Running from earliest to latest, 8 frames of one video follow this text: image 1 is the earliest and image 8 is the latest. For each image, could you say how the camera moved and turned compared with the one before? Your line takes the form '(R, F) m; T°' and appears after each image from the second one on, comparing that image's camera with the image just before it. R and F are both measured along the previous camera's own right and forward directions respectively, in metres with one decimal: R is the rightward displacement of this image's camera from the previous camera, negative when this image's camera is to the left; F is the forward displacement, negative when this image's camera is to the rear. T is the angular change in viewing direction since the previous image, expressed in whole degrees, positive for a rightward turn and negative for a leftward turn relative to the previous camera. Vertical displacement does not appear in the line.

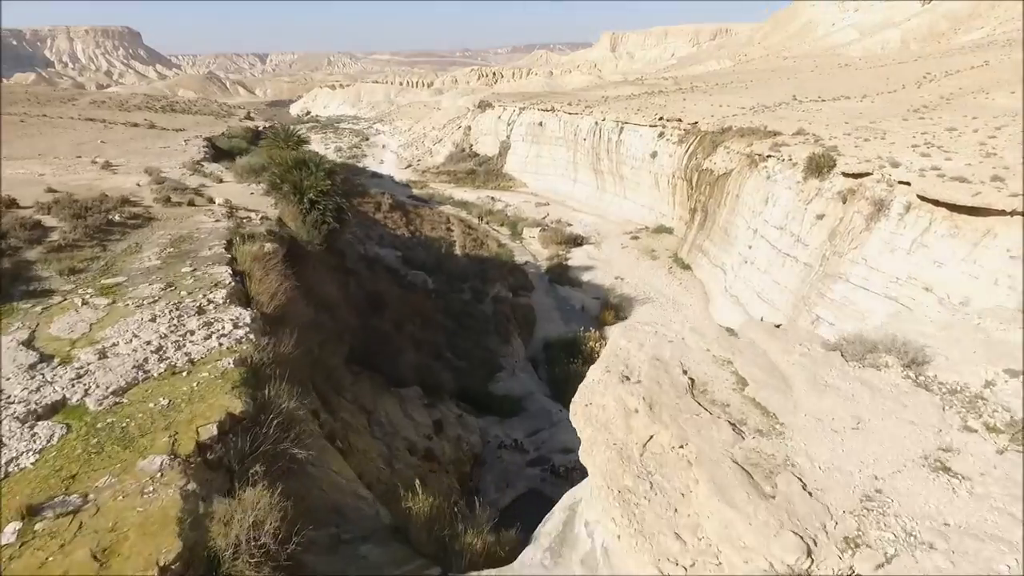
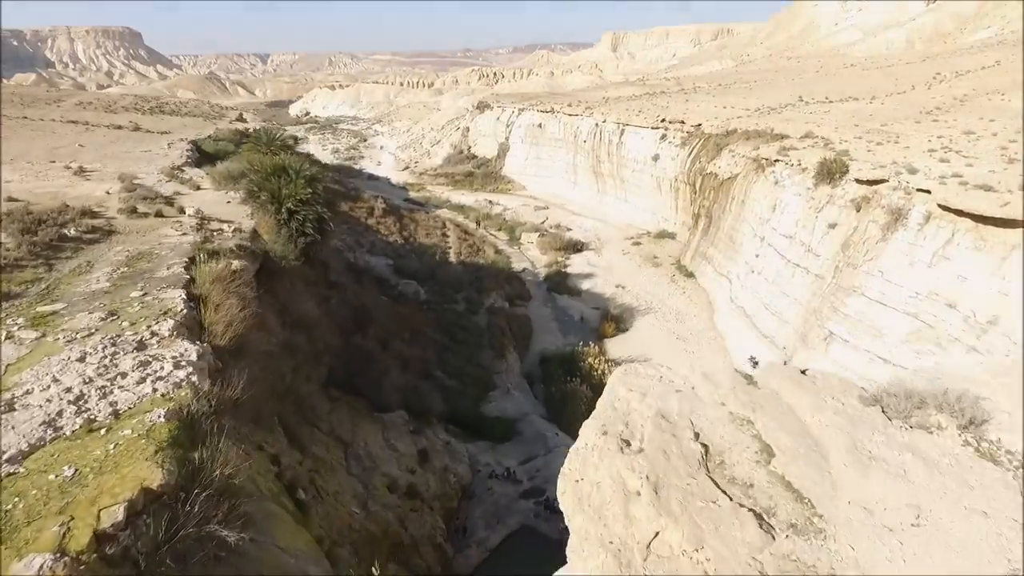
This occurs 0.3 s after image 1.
(+0.1, +0.7) m; 0°
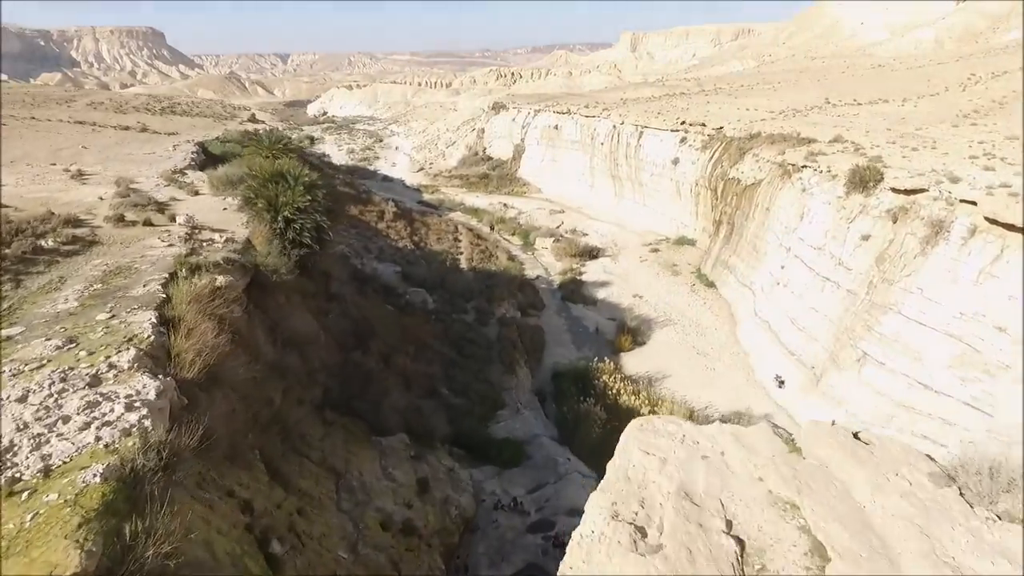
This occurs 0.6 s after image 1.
(+0.1, +0.7) m; -1°
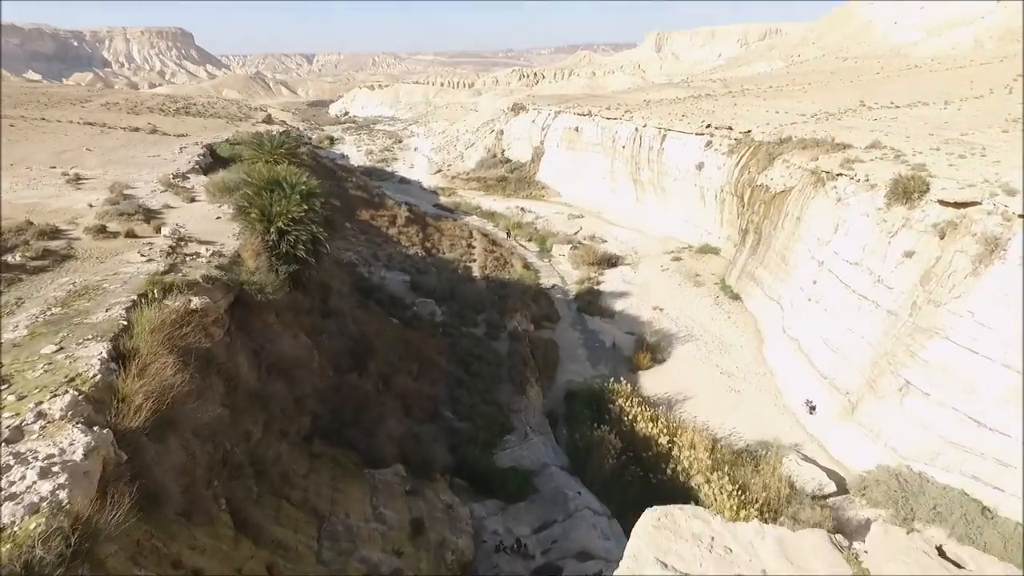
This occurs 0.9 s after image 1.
(+0.2, +0.8) m; -2°
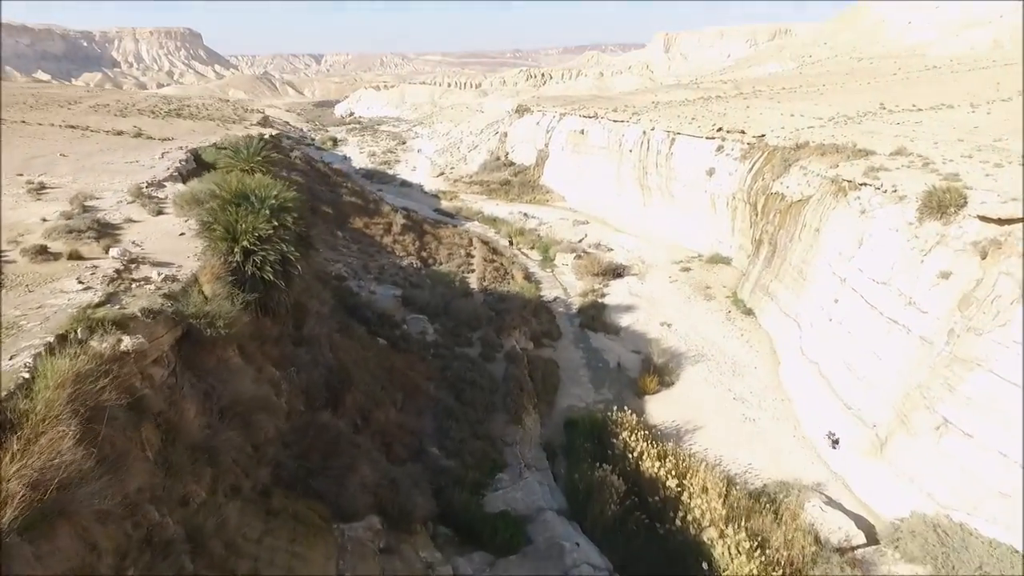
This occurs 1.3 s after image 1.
(+0.2, +1.0) m; -1°
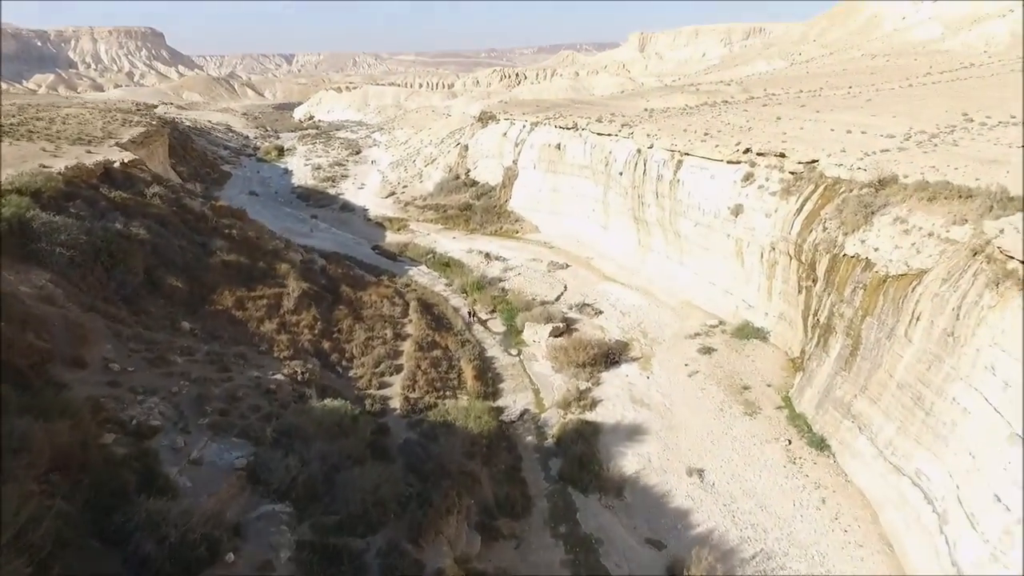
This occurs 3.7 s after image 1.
(+0.7, +6.4) m; +2°
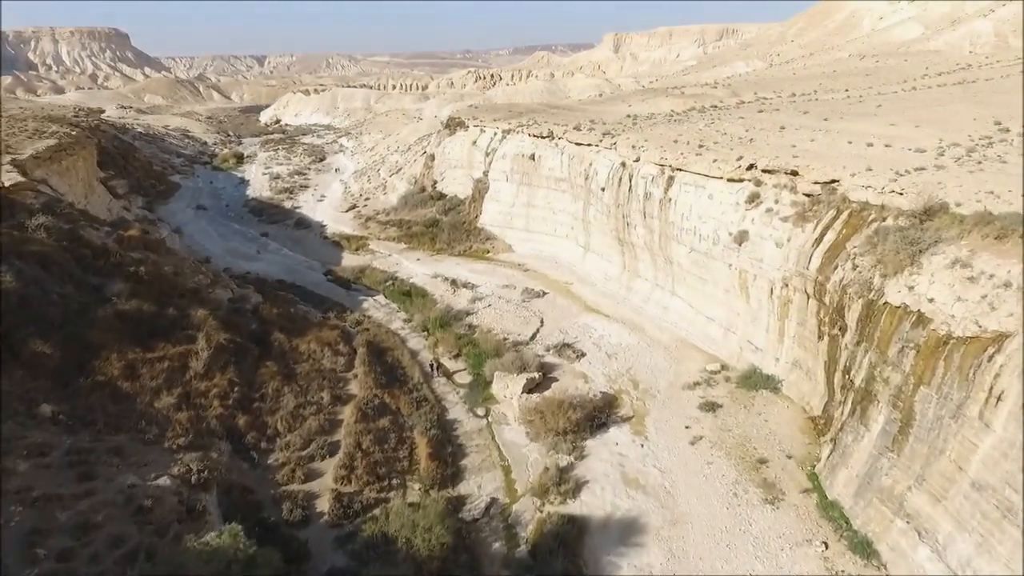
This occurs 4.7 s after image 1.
(+0.3, +2.6) m; +2°
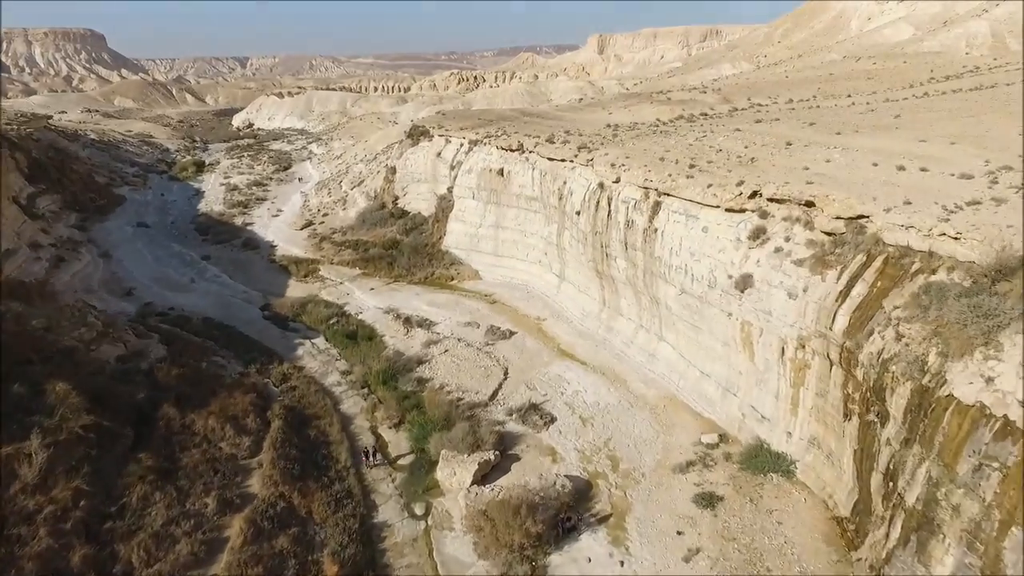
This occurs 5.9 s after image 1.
(+0.7, +2.7) m; +1°
